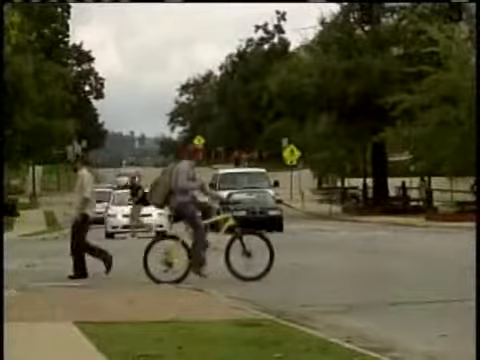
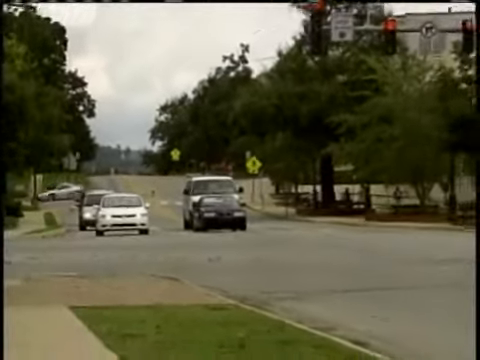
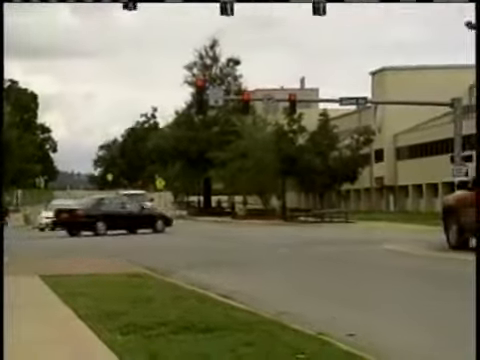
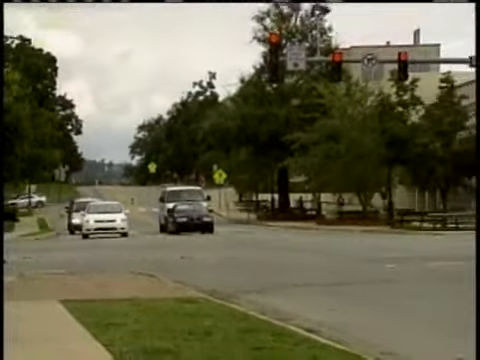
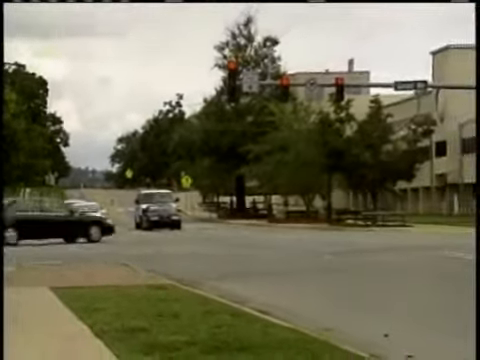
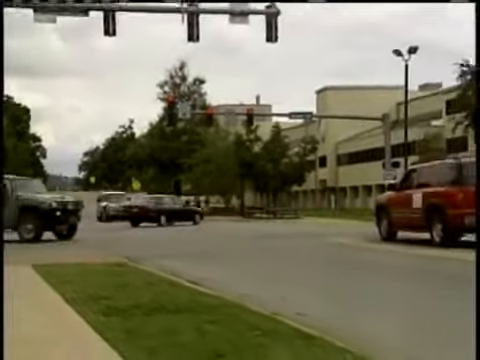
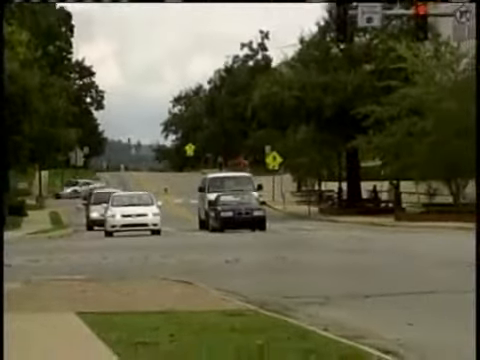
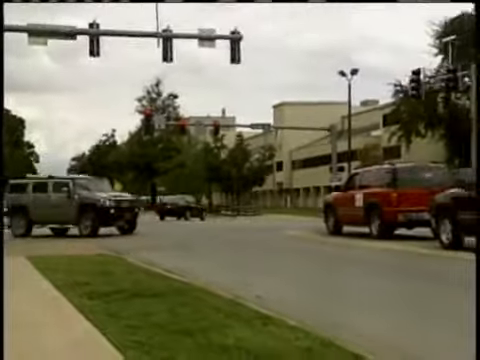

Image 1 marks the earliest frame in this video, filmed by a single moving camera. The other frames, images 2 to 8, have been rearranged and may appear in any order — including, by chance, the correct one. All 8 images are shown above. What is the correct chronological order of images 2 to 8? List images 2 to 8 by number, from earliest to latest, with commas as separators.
7, 2, 4, 5, 3, 6, 8
